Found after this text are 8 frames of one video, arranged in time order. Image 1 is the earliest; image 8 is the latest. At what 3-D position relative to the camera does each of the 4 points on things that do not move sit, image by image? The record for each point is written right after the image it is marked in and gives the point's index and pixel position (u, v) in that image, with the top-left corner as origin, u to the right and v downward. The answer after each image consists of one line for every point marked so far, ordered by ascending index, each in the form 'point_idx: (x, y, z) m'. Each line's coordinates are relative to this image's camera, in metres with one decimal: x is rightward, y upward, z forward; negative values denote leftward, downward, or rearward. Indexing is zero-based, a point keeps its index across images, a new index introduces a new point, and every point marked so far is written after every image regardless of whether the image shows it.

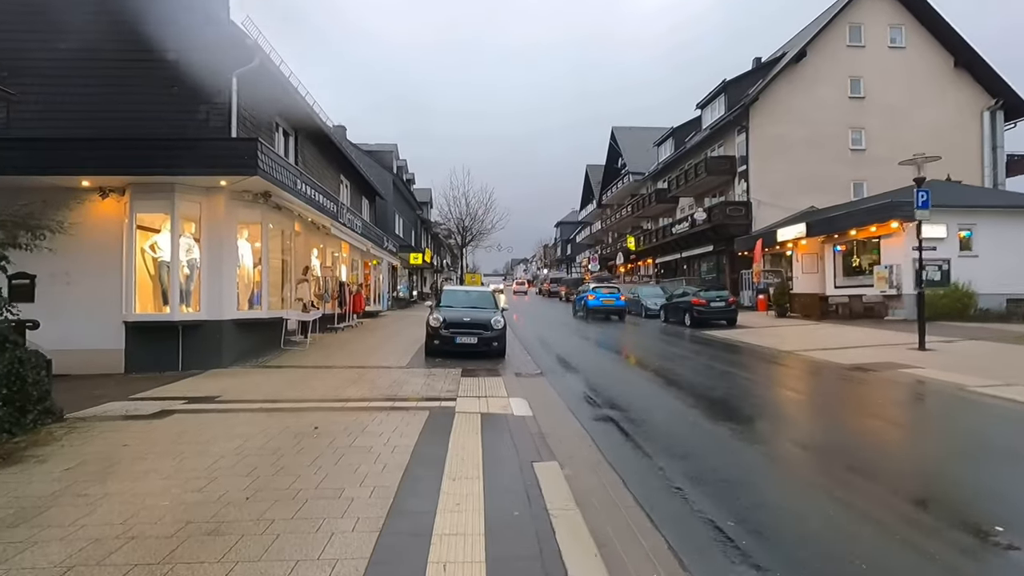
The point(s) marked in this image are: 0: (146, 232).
0: (-7.2, +1.1, +10.6) m
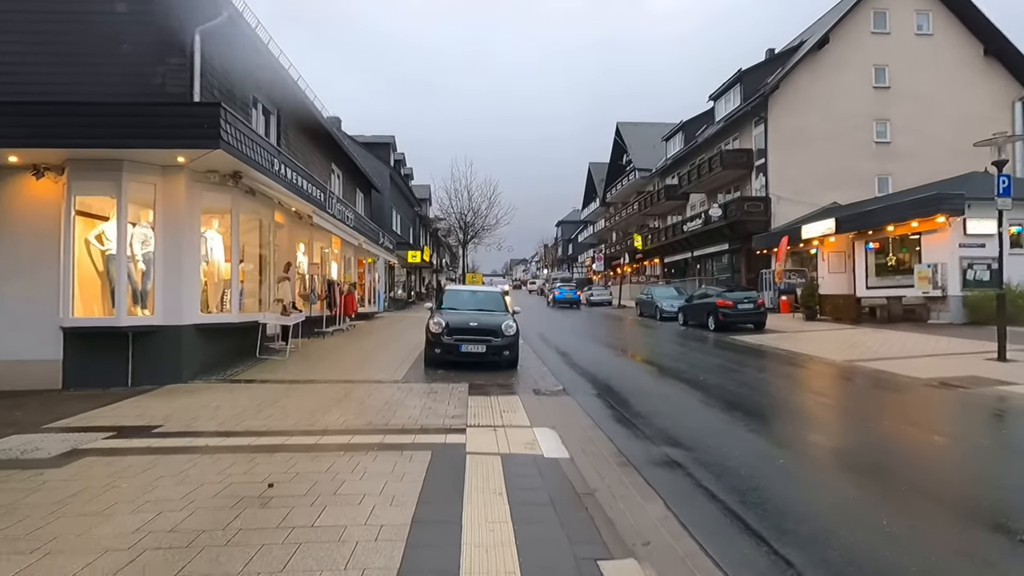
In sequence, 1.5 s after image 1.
0: (-6.9, +1.1, +8.8) m
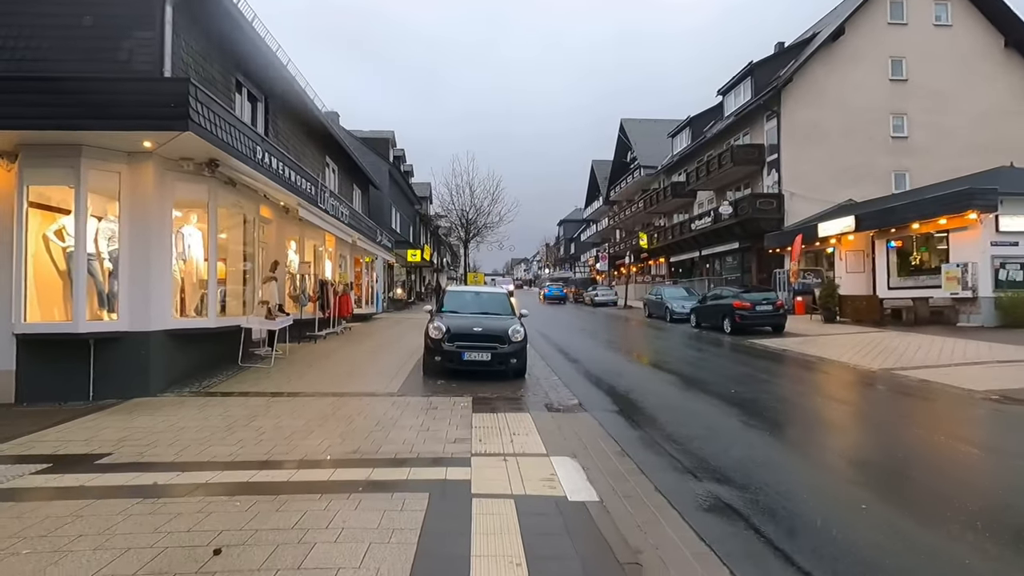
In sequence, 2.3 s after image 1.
0: (-6.7, +1.1, +7.8) m
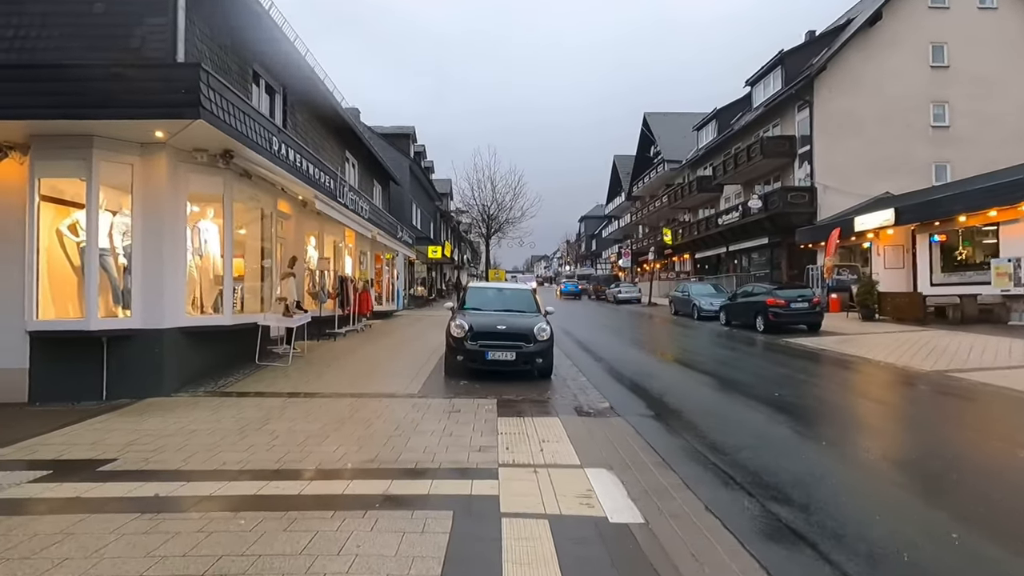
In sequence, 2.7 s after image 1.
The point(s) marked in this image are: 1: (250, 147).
0: (-6.4, +1.1, +7.6) m
1: (-4.0, +2.1, +8.2) m
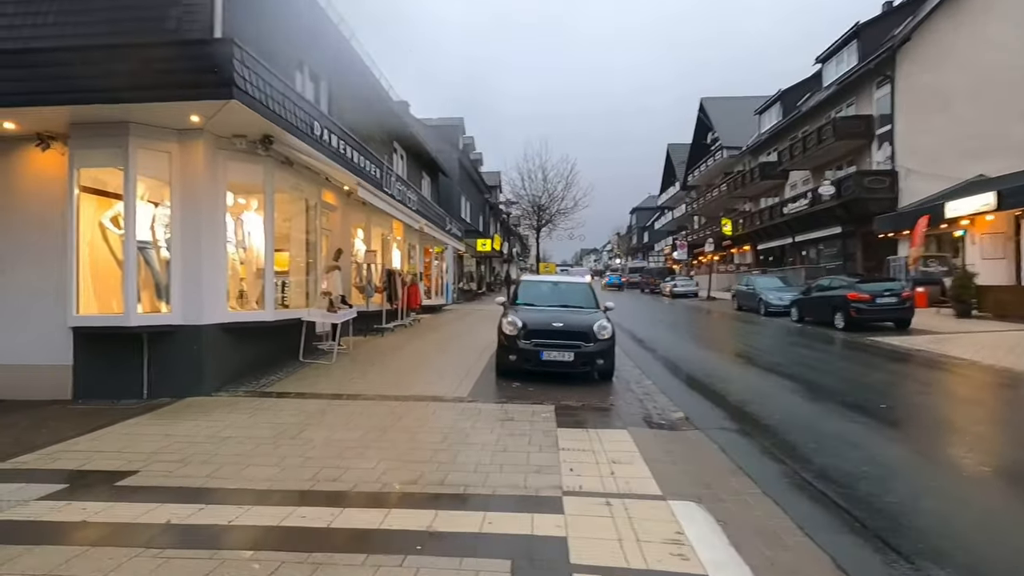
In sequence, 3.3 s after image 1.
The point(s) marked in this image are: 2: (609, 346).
0: (-5.6, +1.2, +7.3) m
1: (-3.2, +2.2, +7.7) m
2: (+1.5, -0.9, +8.2) m
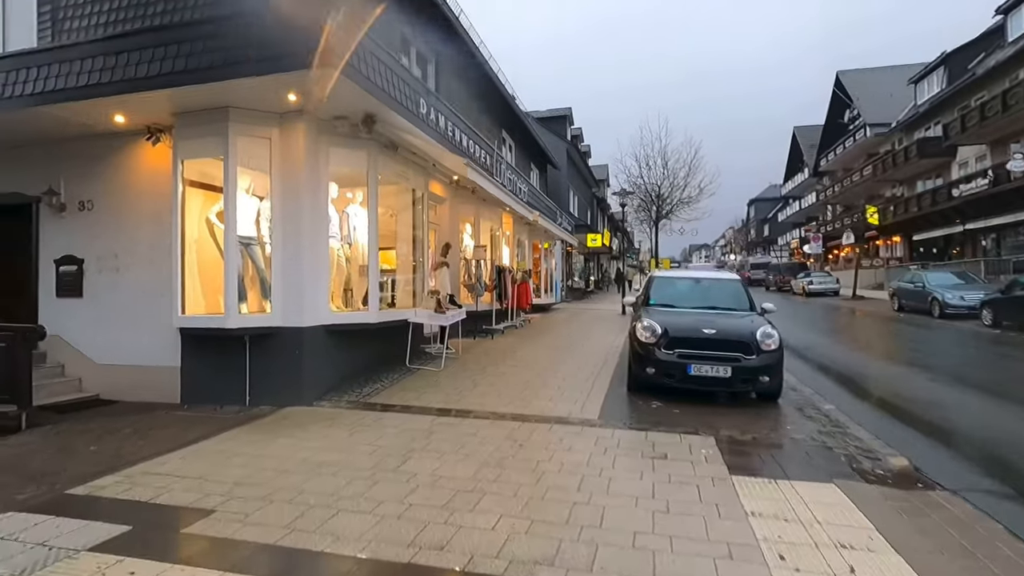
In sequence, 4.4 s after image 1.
0: (-3.9, +1.2, +6.9) m
1: (-1.5, +2.2, +6.8) m
2: (+3.2, -0.8, +6.4) m
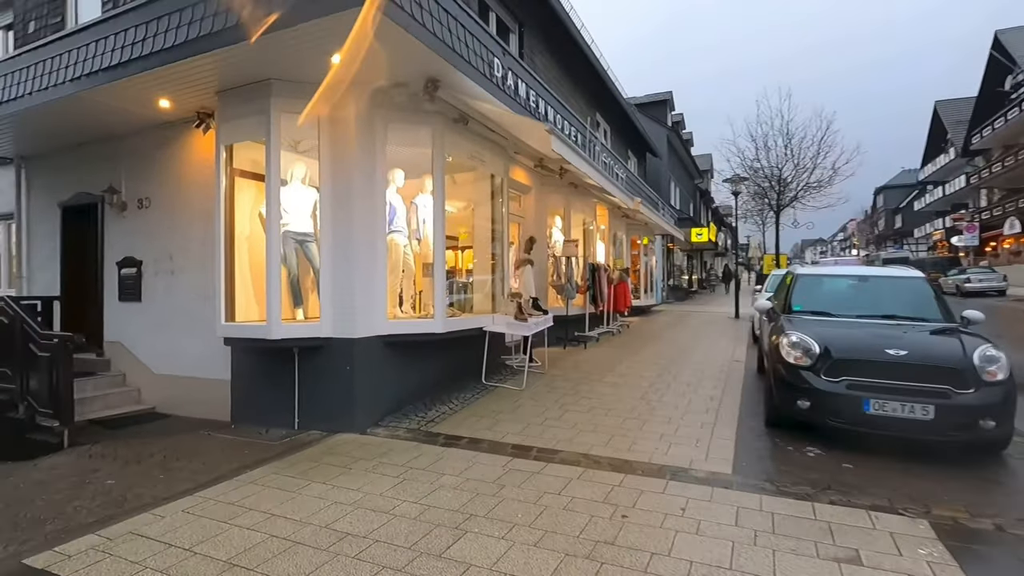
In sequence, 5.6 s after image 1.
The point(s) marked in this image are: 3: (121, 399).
0: (-2.9, +1.2, +6.1) m
1: (-0.5, +2.2, +5.5) m
2: (+4.0, -0.9, +4.4) m
3: (-5.0, -1.4, +6.9) m
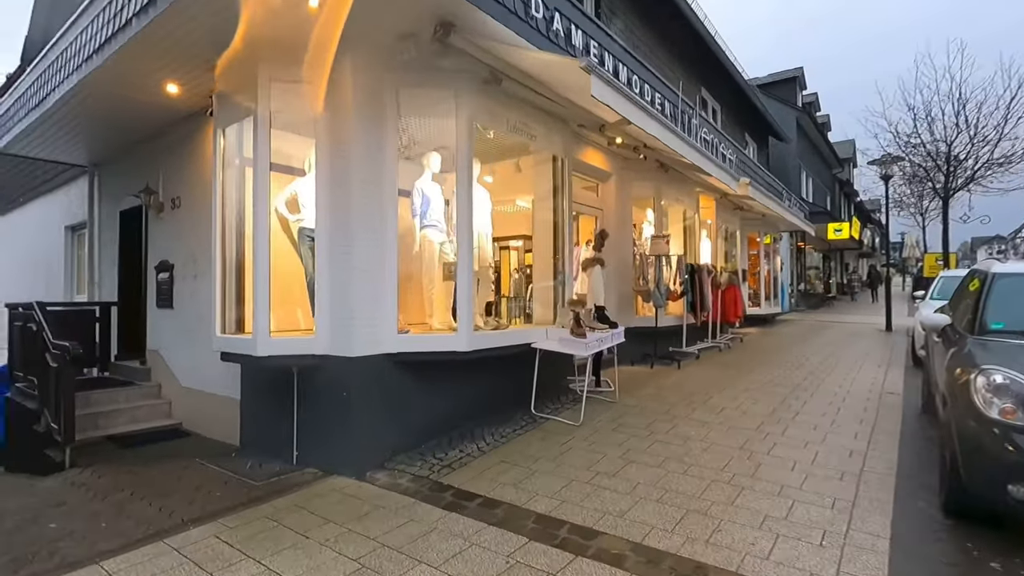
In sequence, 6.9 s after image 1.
0: (-2.4, +1.1, +5.3) m
1: (-0.2, +2.2, +4.2) m
2: (+3.9, -0.9, +2.1) m
3: (-4.3, -1.5, +6.4) m
